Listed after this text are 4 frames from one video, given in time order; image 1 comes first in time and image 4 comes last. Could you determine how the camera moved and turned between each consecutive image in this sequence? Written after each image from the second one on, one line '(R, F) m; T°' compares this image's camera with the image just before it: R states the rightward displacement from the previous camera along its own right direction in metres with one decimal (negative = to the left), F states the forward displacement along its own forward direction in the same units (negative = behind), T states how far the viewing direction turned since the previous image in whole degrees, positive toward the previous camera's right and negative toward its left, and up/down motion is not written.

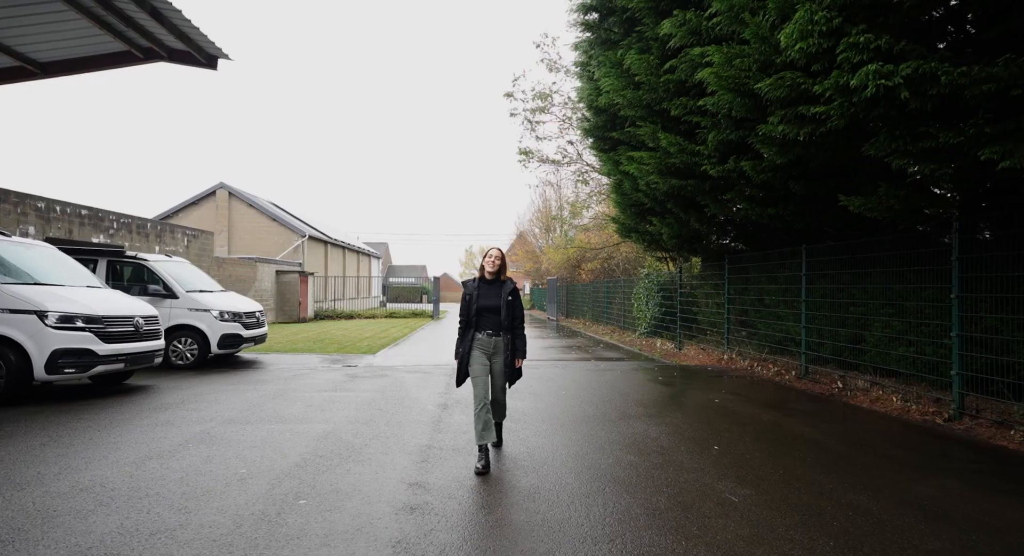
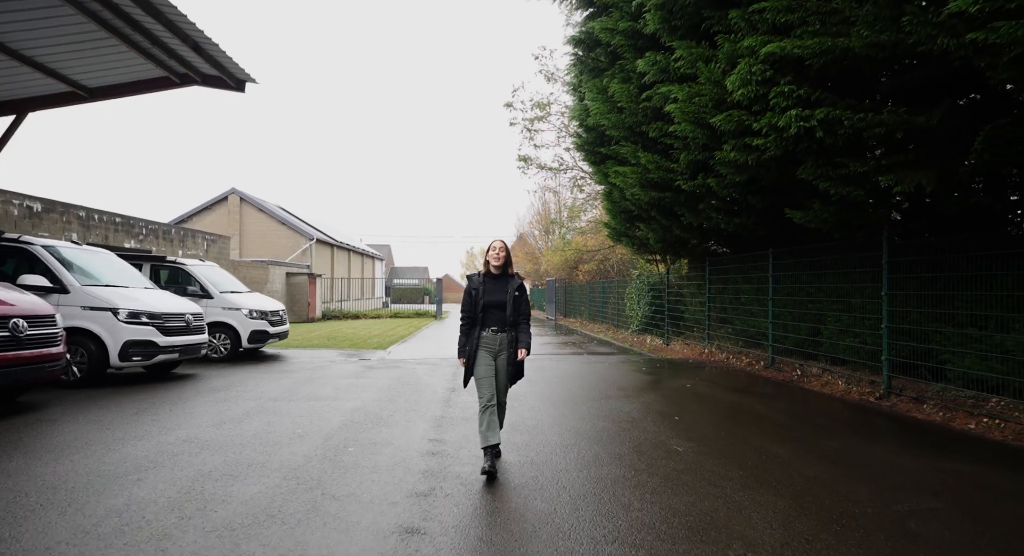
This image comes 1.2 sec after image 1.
(0.0, -1.0) m; 0°
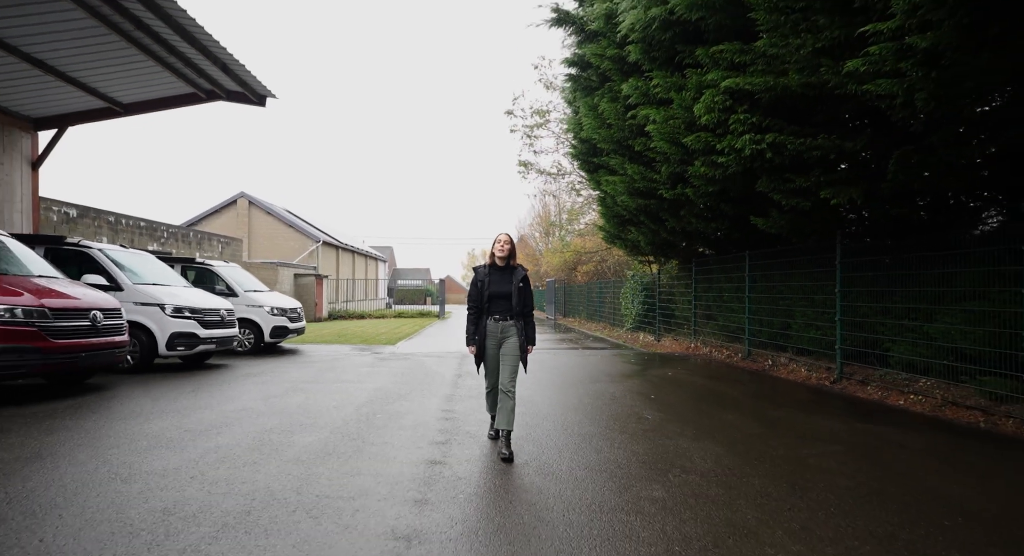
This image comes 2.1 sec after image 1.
(0.0, -0.9) m; 0°
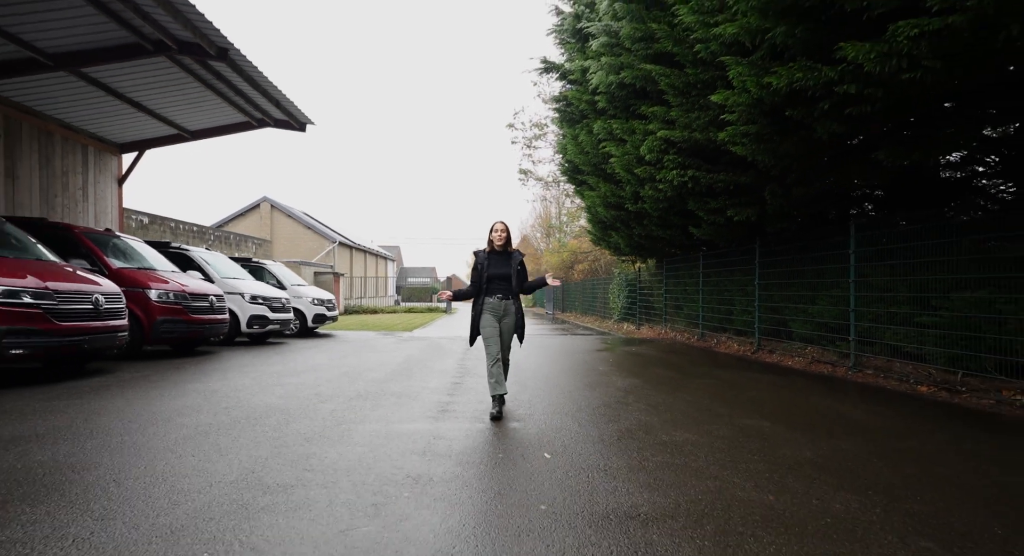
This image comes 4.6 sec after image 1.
(+0.2, -2.3) m; 0°
